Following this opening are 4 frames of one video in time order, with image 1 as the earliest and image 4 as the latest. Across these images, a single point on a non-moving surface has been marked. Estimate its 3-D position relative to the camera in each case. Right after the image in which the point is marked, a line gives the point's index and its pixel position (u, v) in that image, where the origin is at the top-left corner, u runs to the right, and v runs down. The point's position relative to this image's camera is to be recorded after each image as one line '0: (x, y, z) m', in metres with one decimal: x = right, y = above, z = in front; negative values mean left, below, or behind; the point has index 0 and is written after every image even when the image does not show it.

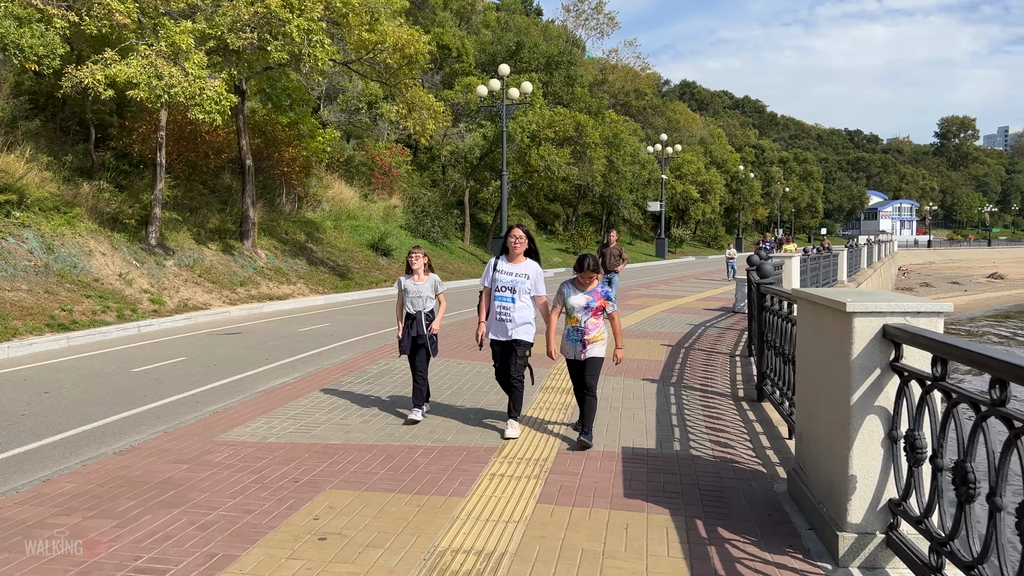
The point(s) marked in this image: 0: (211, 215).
0: (-6.4, +1.5, +17.3) m
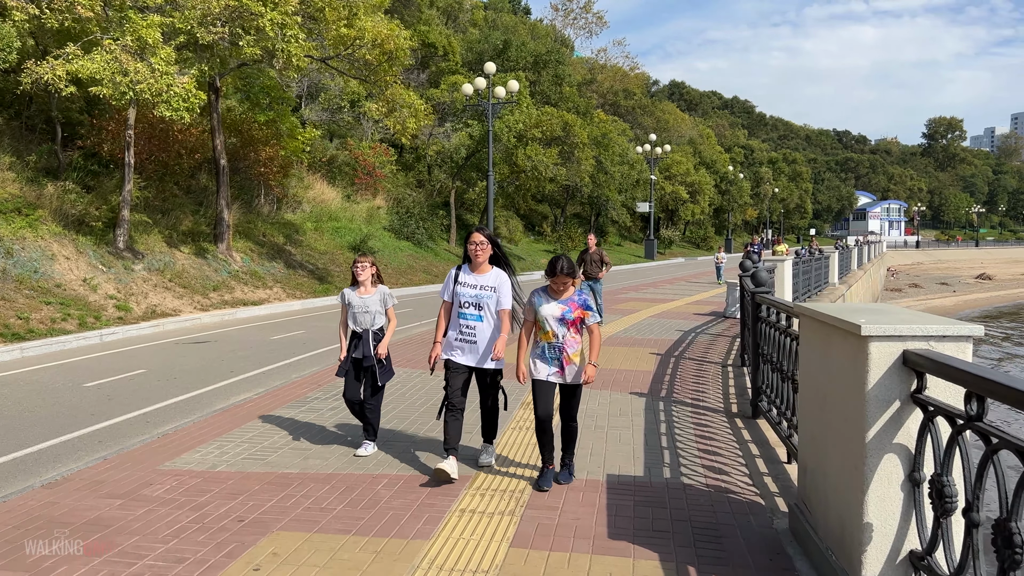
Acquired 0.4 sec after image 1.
0: (-6.7, +1.5, +16.7) m
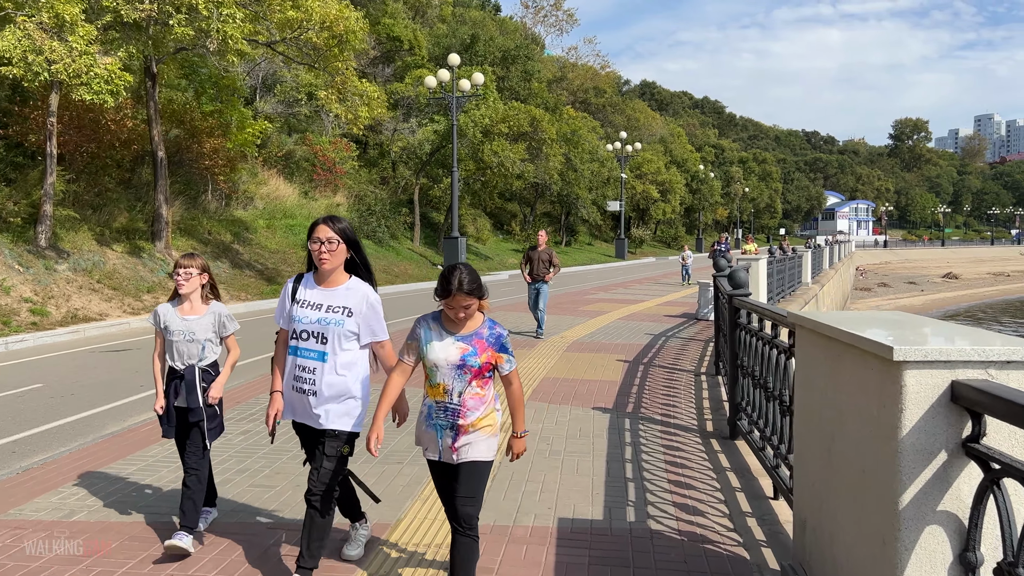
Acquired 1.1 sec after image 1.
0: (-7.4, +1.4, +15.5) m
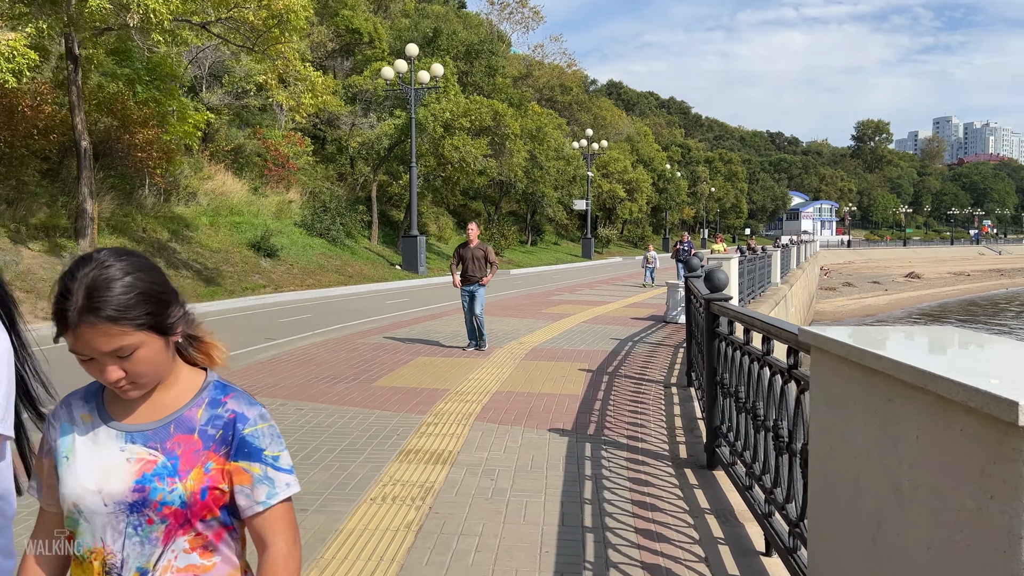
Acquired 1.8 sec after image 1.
0: (-8.2, +1.4, +14.2) m
